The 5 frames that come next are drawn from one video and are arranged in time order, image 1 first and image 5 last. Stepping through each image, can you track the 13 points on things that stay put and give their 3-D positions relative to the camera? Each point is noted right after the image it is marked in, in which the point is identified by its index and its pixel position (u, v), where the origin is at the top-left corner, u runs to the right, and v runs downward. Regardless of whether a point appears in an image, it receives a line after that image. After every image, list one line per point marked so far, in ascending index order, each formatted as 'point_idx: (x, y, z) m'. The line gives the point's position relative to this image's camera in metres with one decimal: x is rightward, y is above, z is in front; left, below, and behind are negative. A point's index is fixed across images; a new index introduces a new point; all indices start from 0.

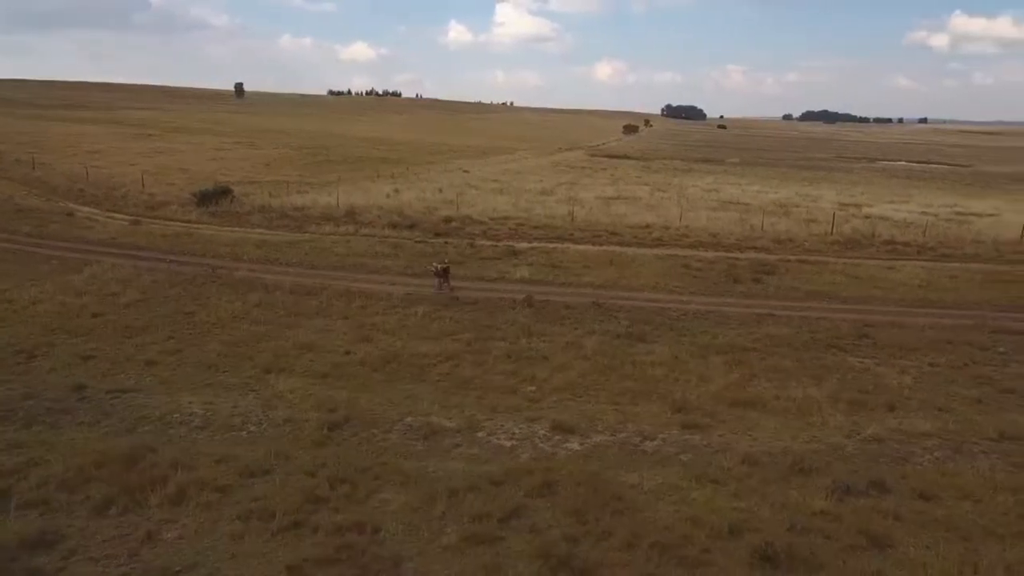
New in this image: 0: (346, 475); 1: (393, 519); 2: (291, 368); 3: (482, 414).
0: (-2.8, -3.3, +11.0) m
1: (-1.7, -3.6, +9.9) m
2: (-5.4, -2.0, +15.9) m
3: (-0.5, -2.8, +13.9) m
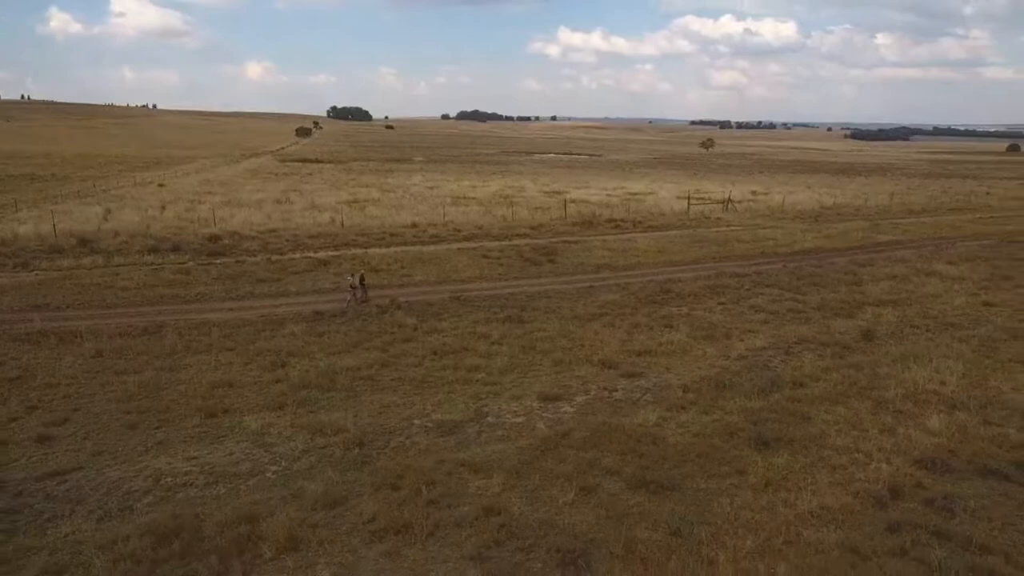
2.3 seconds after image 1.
0: (-1.4, -3.4, +11.3) m
1: (+0.1, -3.5, +10.9) m
2: (-6.2, -2.7, +14.5) m
3: (-0.9, -2.7, +14.9) m
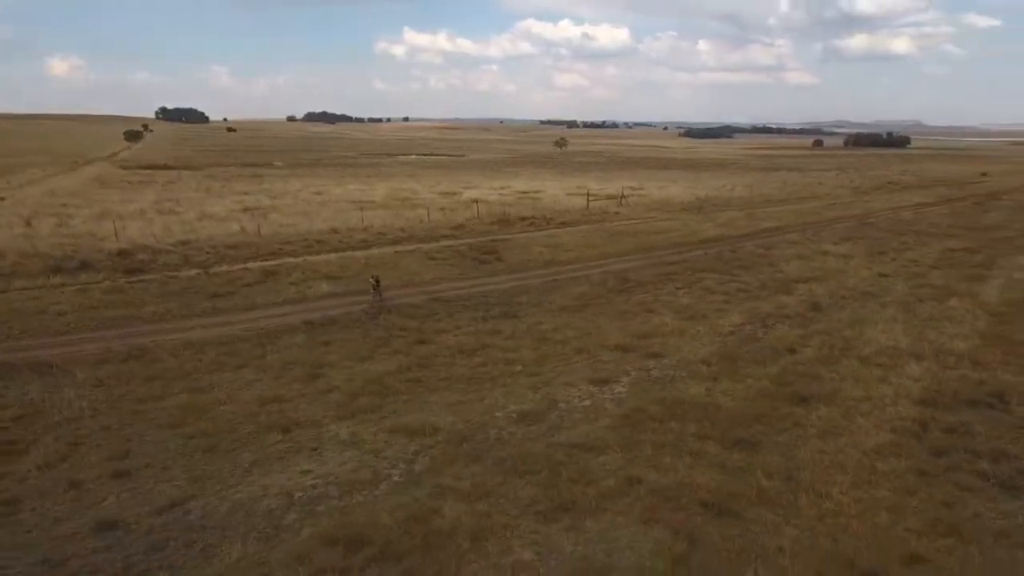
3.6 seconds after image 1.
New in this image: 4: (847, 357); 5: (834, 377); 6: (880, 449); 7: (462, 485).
0: (+0.8, -3.3, +12.1) m
1: (+2.4, -3.3, +11.9) m
2: (-4.5, -2.9, +14.2) m
3: (+0.6, -2.6, +15.7) m
4: (+9.8, -2.0, +18.3) m
5: (+8.6, -2.3, +16.8) m
6: (+7.5, -3.1, +12.9) m
7: (-0.9, -3.5, +11.3) m
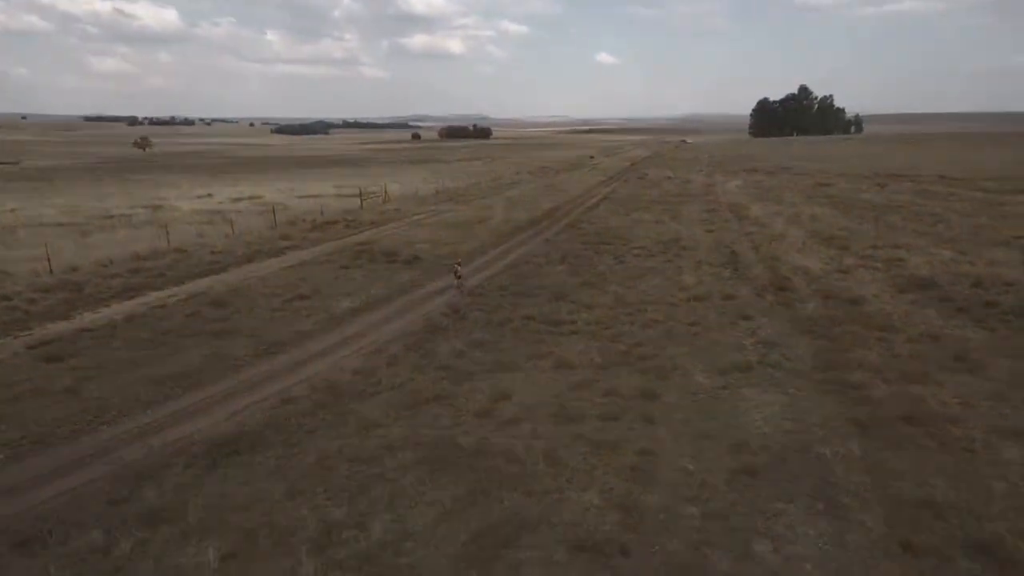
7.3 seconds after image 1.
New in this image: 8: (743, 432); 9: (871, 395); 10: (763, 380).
0: (+9.2, -1.9, +17.2) m
1: (+10.6, -1.7, +17.9) m
2: (+3.6, -2.4, +16.1) m
3: (+7.0, -1.4, +20.1) m
4: (+13.1, +0.5, +27.2) m
5: (+13.0, 0.0, +25.3) m
6: (+14.3, -0.8, +21.4) m
7: (+8.2, -2.3, +15.6) m
8: (+4.9, -3.0, +13.3) m
9: (+8.4, -2.6, +14.5) m
10: (+6.5, -2.4, +16.0) m
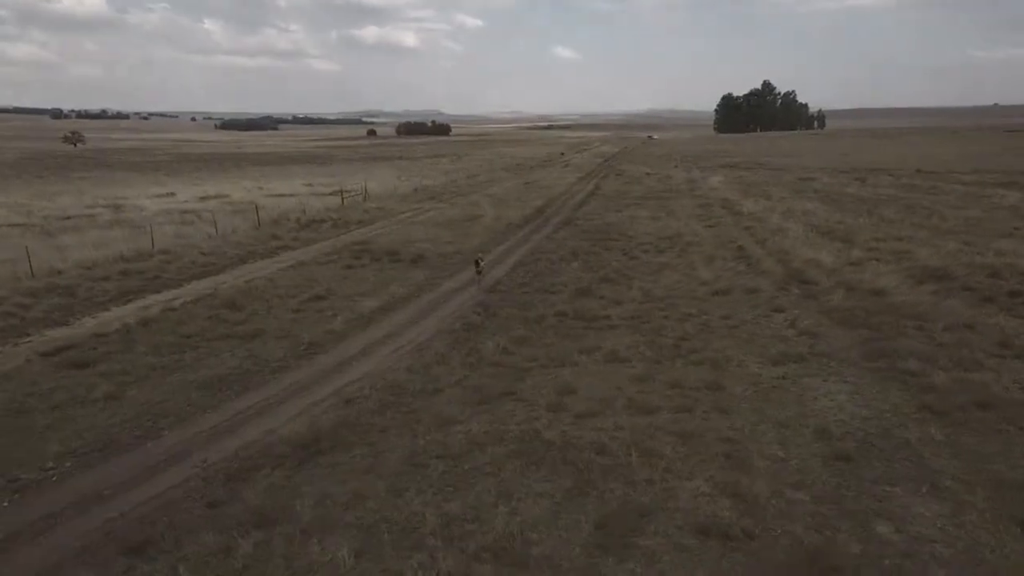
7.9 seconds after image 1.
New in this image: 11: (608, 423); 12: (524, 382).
0: (+10.8, -1.7, +17.7) m
1: (+12.1, -1.4, +18.5) m
2: (+5.2, -2.3, +16.3) m
3: (+8.4, -1.2, +20.5) m
4: (+14.1, +0.8, +27.9) m
5: (+14.1, +0.4, +26.0) m
6: (+15.7, -0.4, +22.2) m
7: (+9.9, -2.1, +16.1) m
8: (+6.7, -2.9, +13.6) m
9: (+10.1, -2.4, +14.9) m
10: (+8.1, -2.2, +16.3) m
11: (+2.1, -3.0, +13.7) m
12: (+0.3, -2.5, +16.3) m
